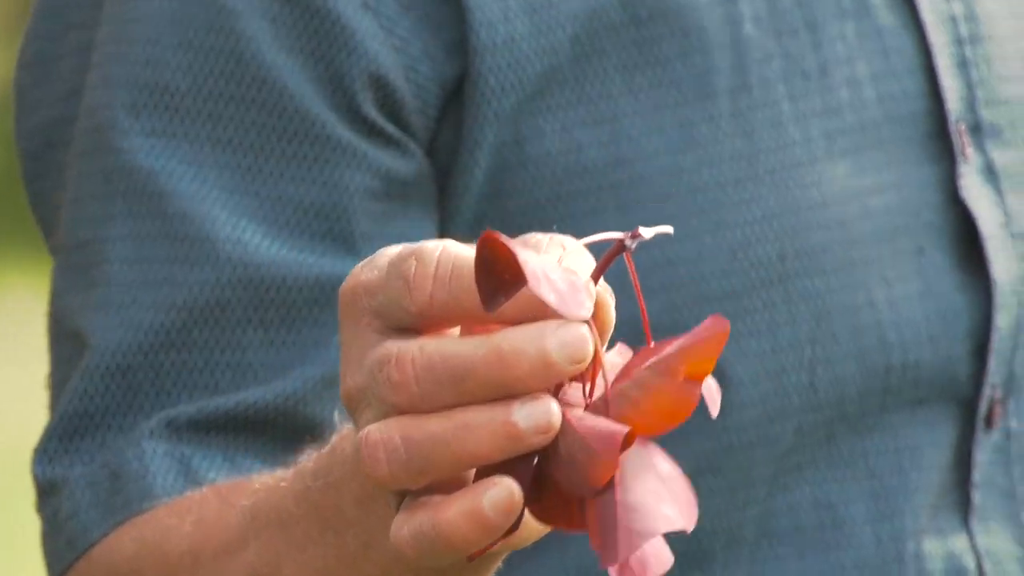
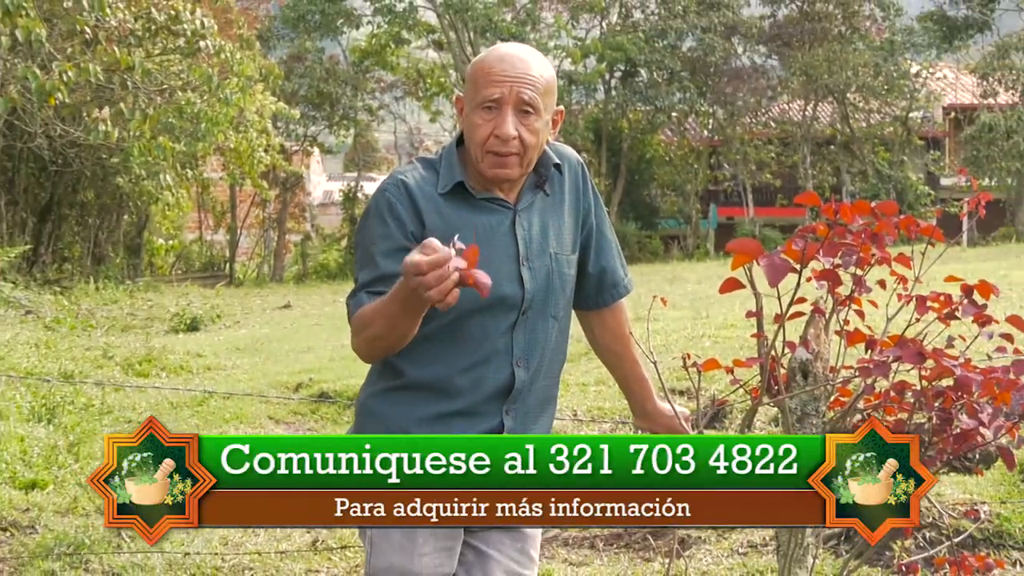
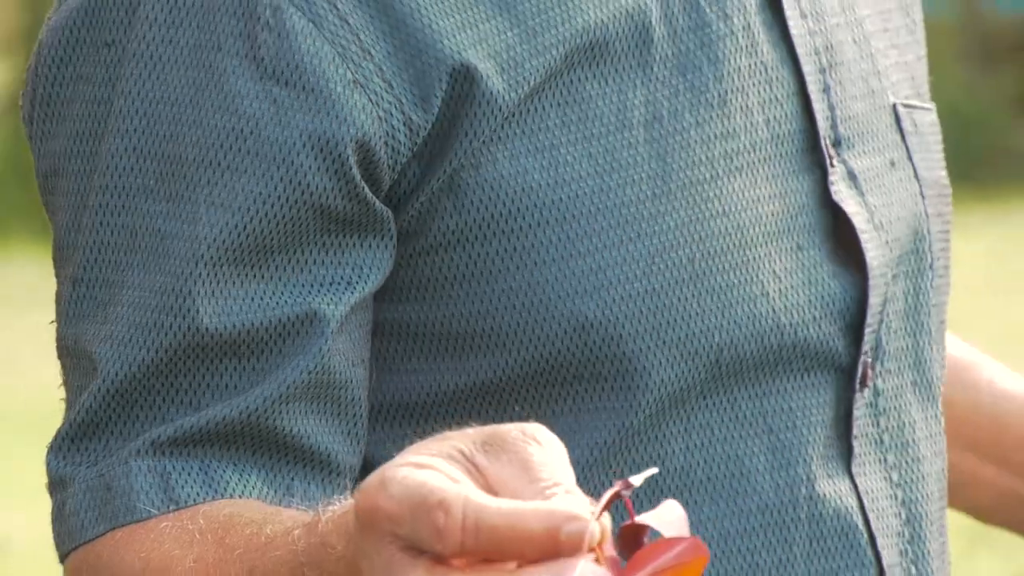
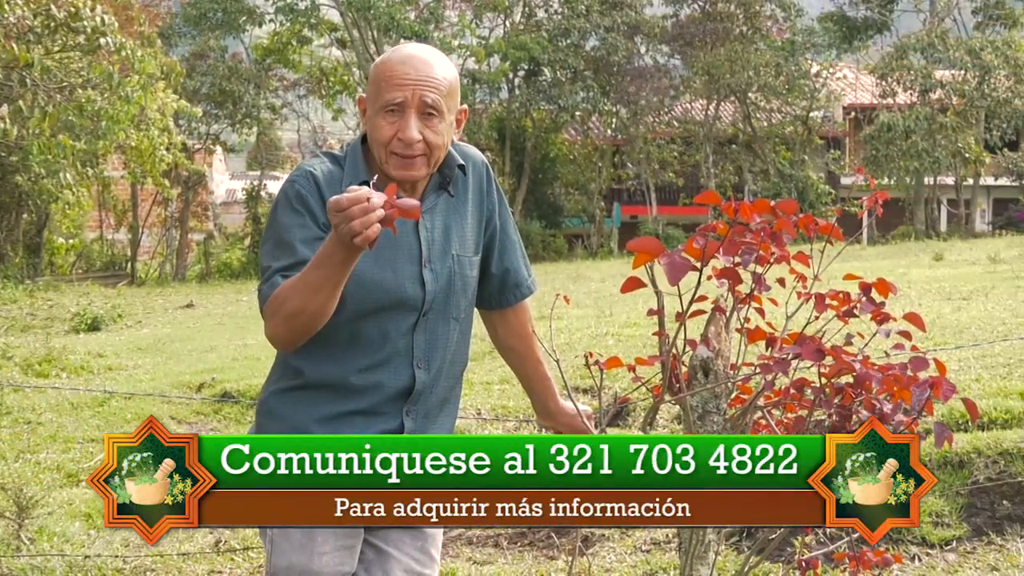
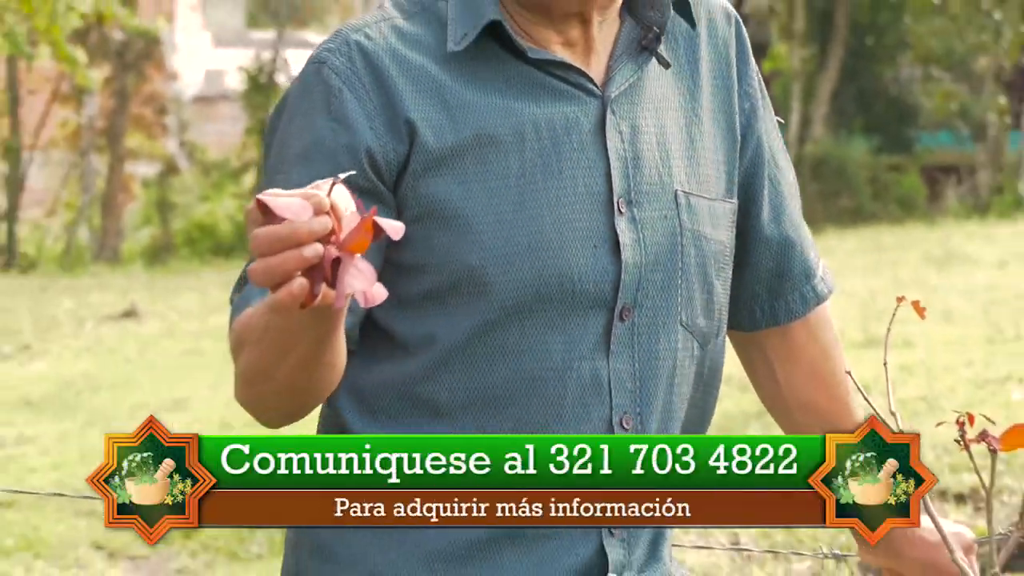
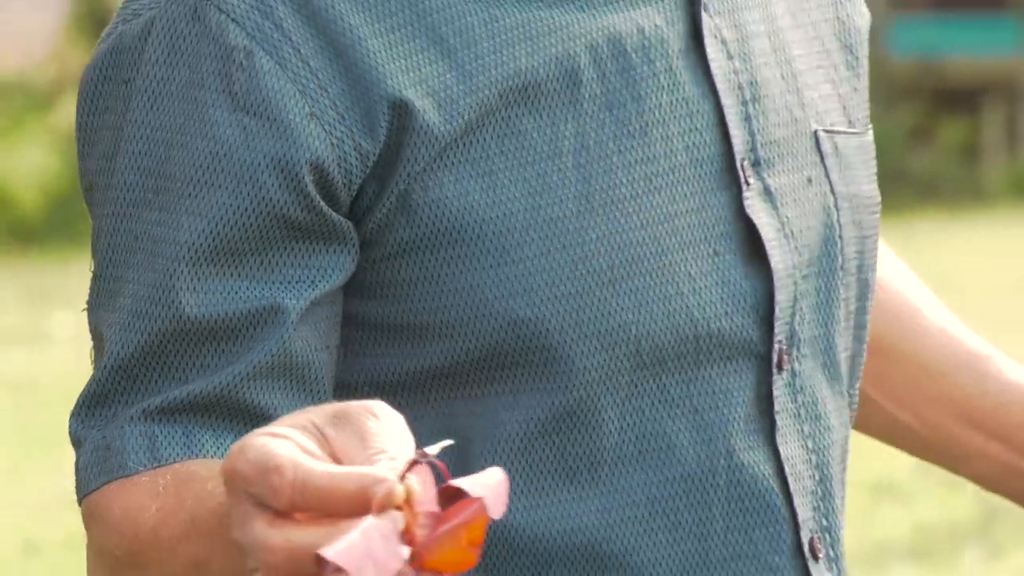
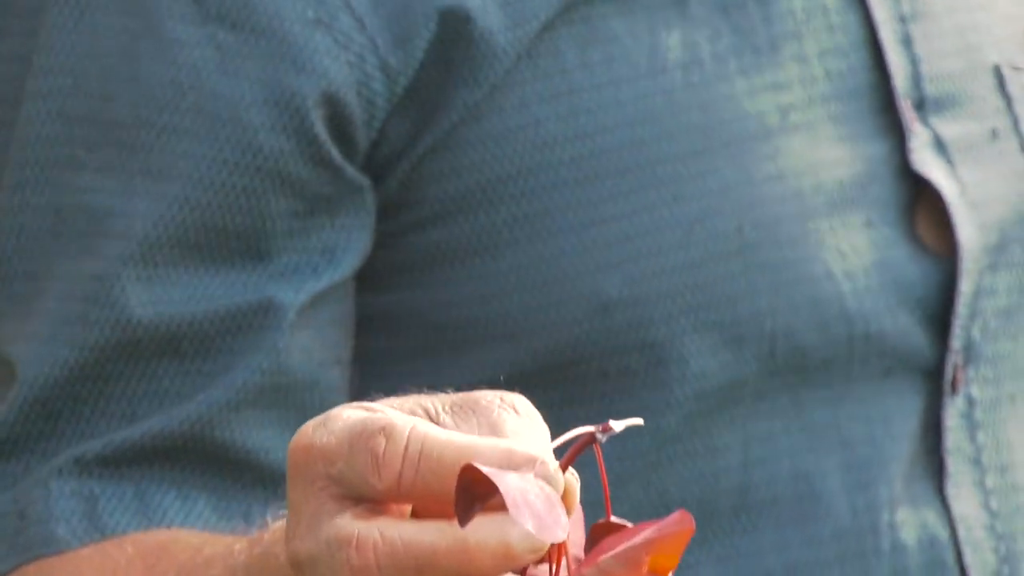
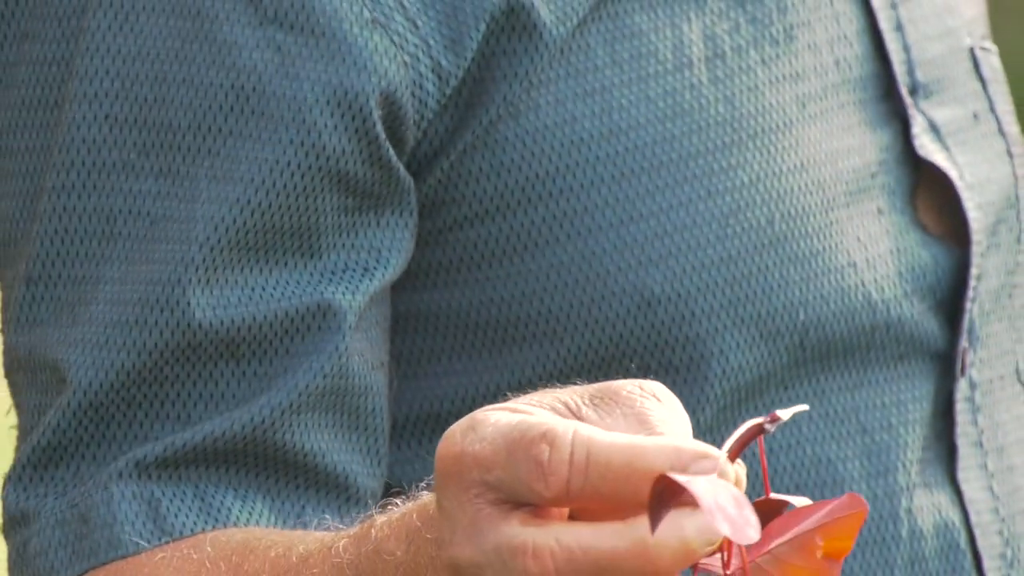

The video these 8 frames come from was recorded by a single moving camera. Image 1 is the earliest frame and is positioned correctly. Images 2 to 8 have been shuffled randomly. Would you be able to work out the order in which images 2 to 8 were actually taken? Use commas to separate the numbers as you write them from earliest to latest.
7, 8, 3, 6, 5, 2, 4
